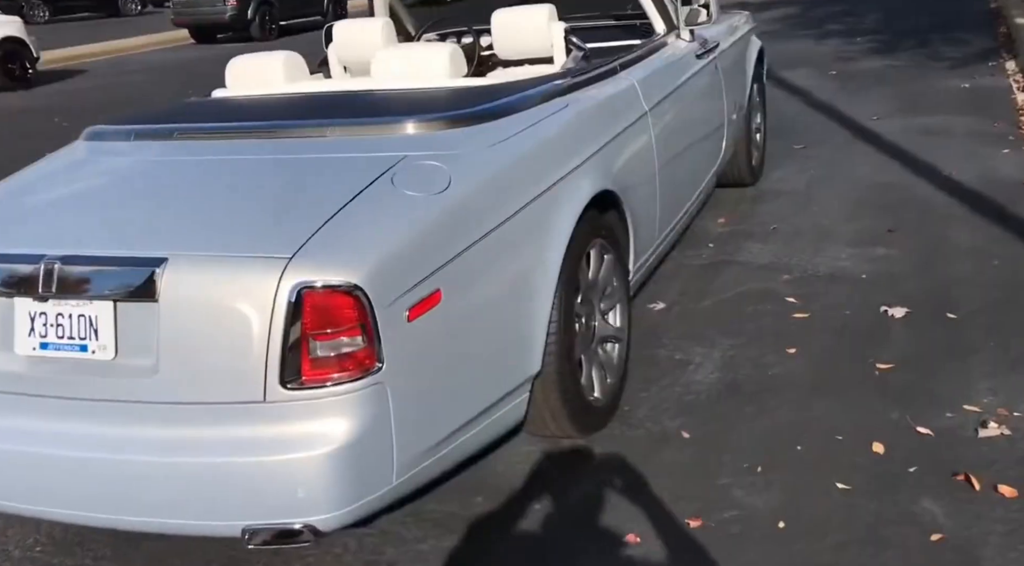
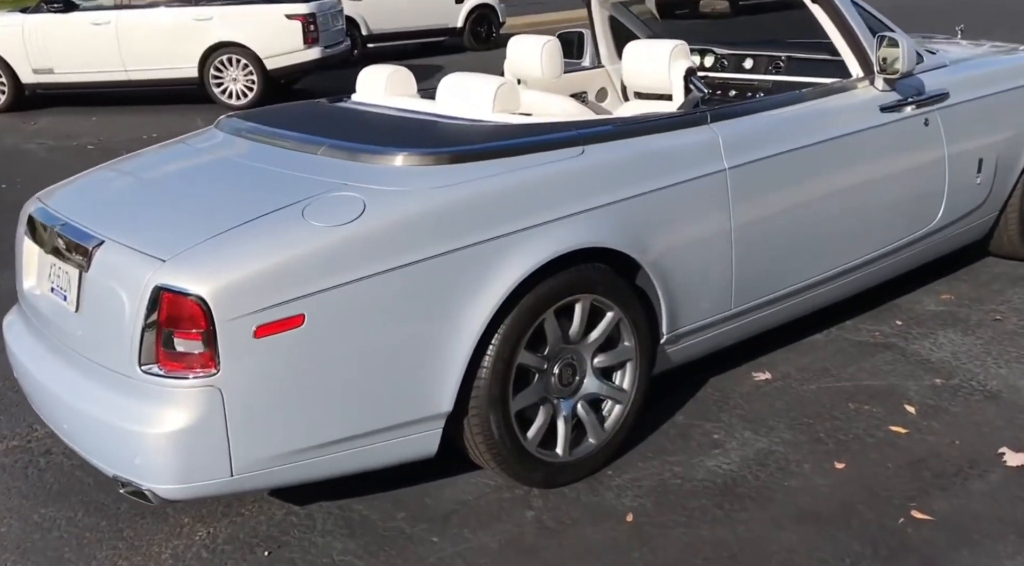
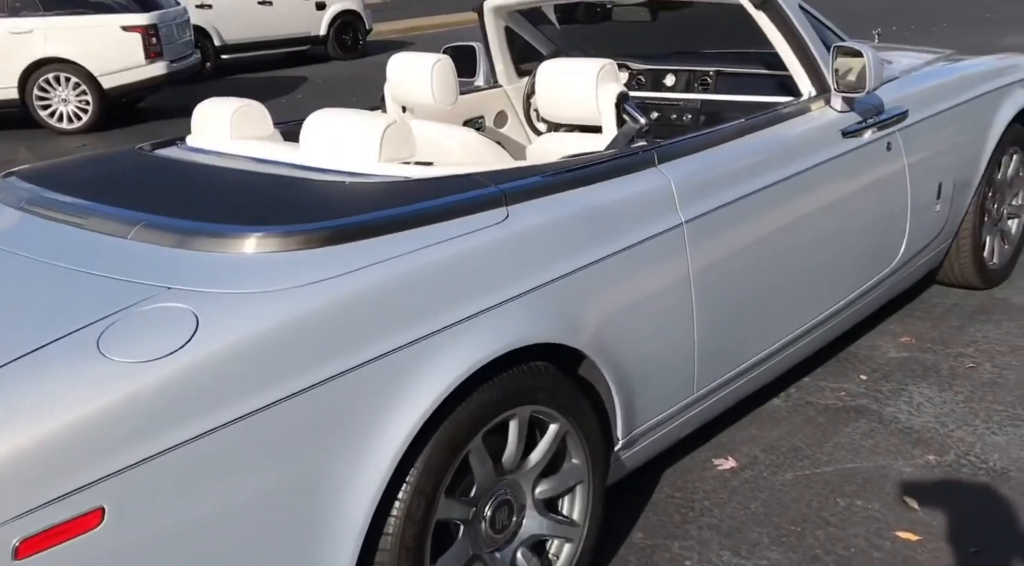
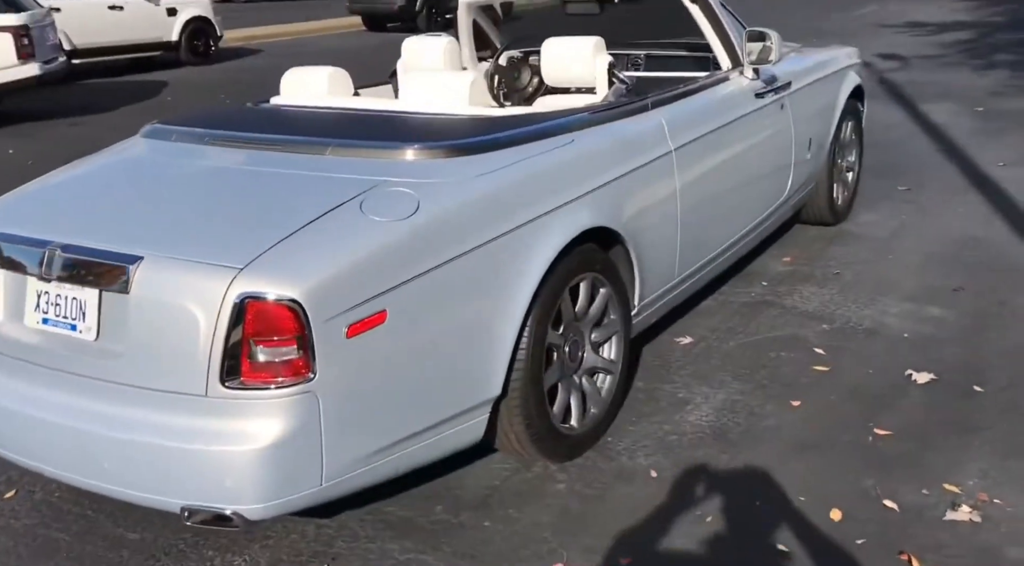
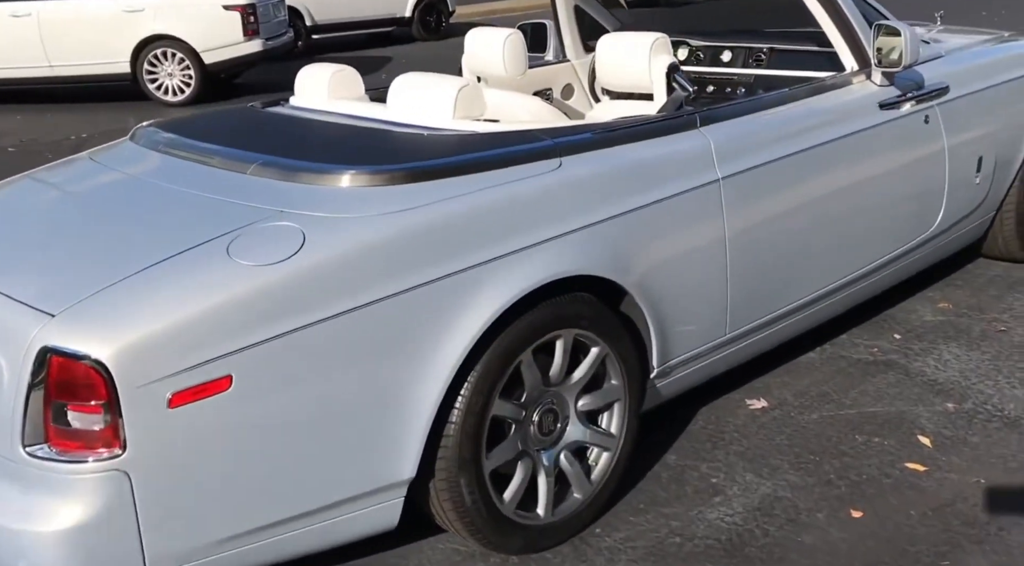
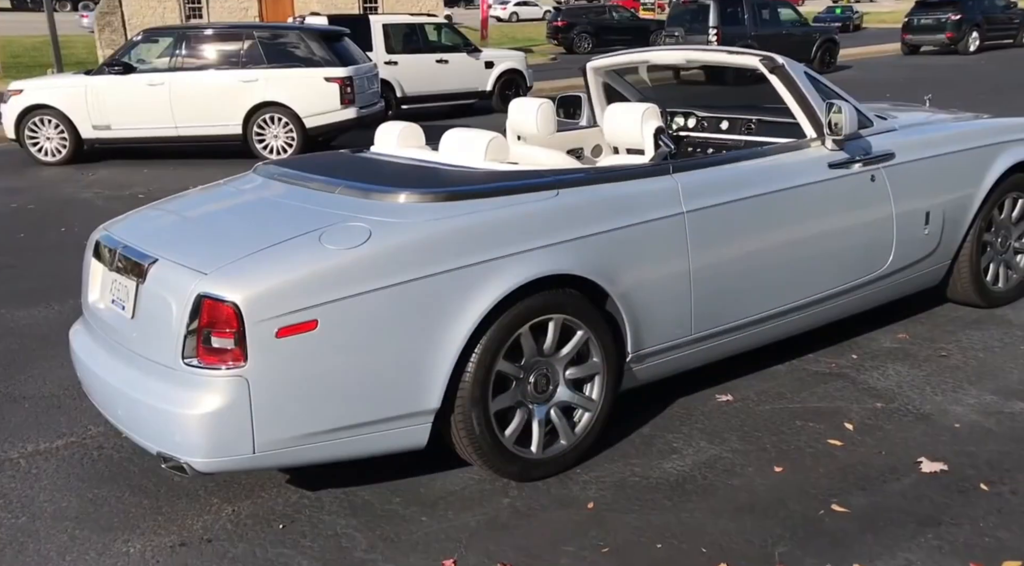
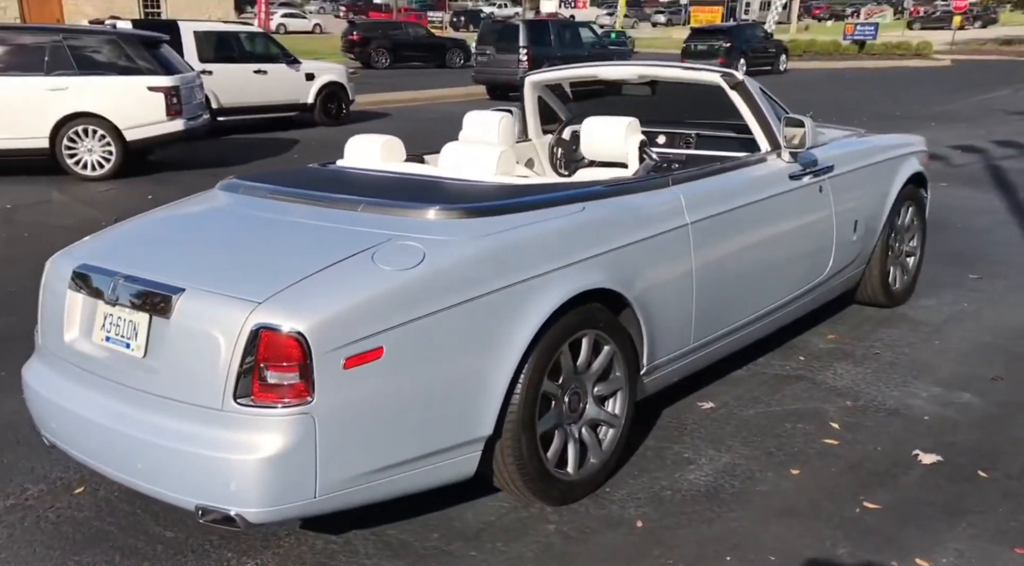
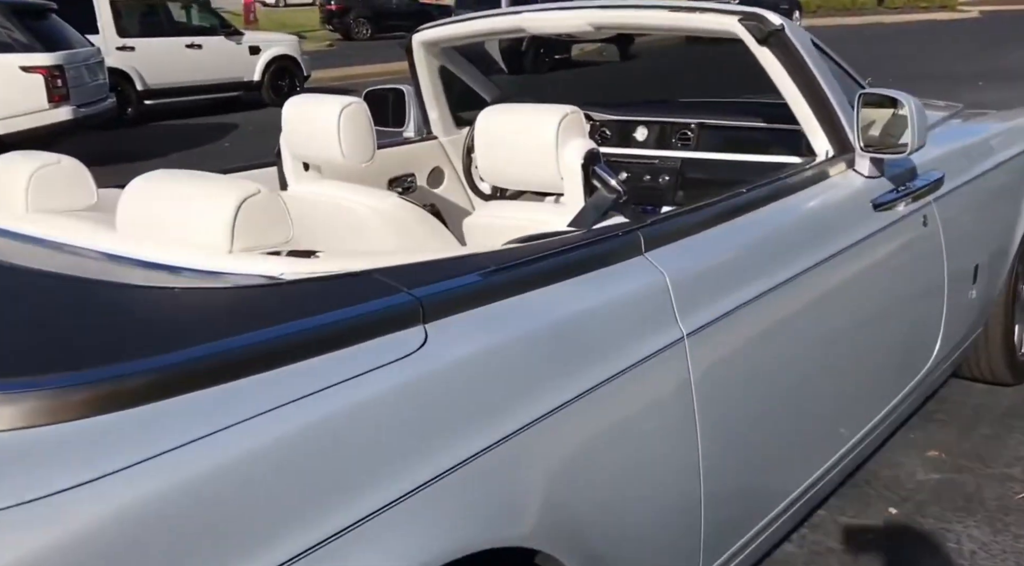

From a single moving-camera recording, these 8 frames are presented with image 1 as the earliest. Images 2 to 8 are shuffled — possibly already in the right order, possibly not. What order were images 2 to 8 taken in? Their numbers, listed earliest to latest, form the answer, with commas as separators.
4, 7, 6, 2, 5, 3, 8
